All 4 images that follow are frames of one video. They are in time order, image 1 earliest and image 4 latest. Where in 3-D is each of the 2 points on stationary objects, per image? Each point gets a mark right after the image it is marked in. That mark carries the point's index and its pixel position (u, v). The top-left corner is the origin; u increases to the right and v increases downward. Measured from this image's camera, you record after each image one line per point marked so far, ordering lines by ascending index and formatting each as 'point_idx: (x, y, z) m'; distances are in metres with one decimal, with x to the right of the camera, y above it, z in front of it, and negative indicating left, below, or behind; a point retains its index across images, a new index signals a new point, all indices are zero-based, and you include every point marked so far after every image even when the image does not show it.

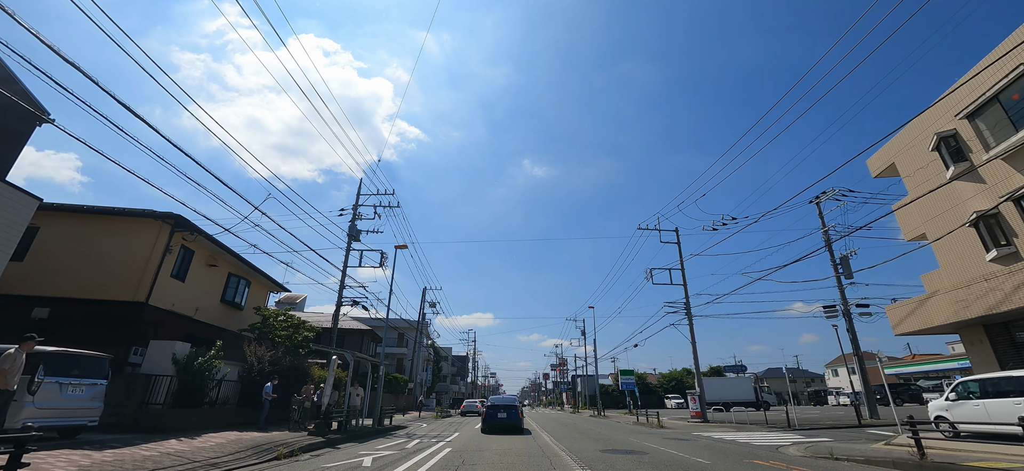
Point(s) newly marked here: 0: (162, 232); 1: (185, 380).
0: (-10.3, +0.1, +13.1) m
1: (-8.4, -3.7, +11.4) m
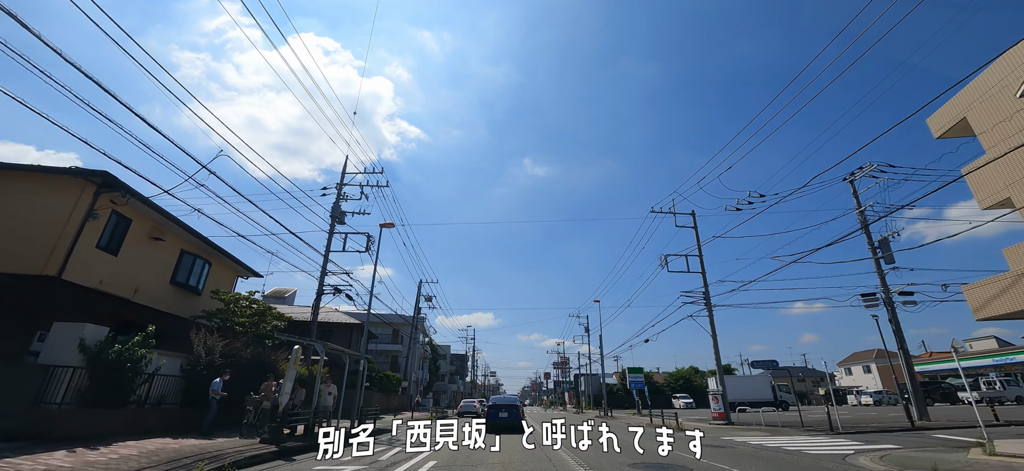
0: (-10.3, +1.0, +10.6) m
1: (-8.4, -2.8, +9.0) m
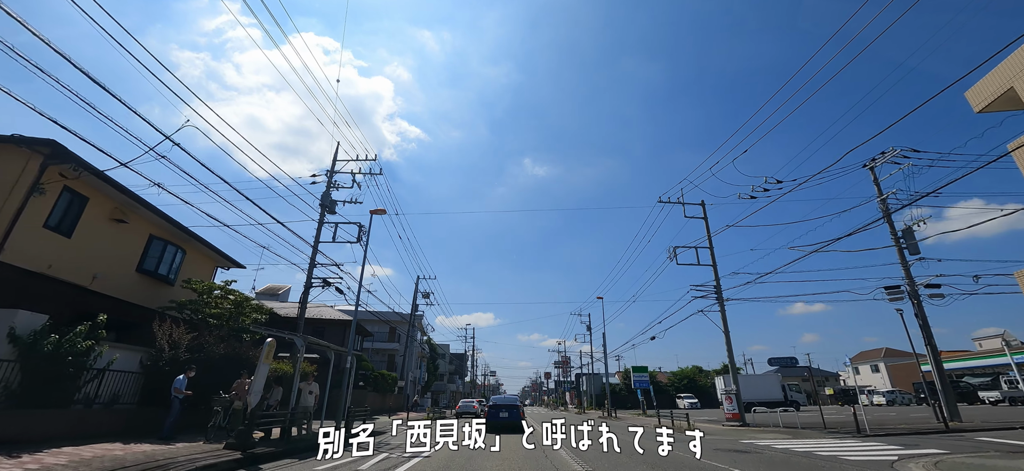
0: (-10.2, +1.5, +9.4) m
1: (-8.4, -2.3, +7.7) m
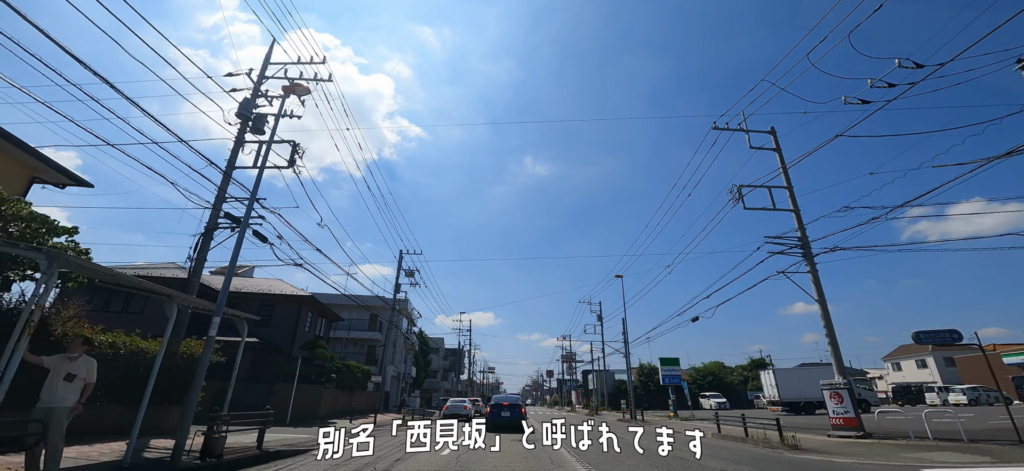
0: (-10.2, +4.0, +3.0) m
1: (-8.3, +0.1, +1.3) m
